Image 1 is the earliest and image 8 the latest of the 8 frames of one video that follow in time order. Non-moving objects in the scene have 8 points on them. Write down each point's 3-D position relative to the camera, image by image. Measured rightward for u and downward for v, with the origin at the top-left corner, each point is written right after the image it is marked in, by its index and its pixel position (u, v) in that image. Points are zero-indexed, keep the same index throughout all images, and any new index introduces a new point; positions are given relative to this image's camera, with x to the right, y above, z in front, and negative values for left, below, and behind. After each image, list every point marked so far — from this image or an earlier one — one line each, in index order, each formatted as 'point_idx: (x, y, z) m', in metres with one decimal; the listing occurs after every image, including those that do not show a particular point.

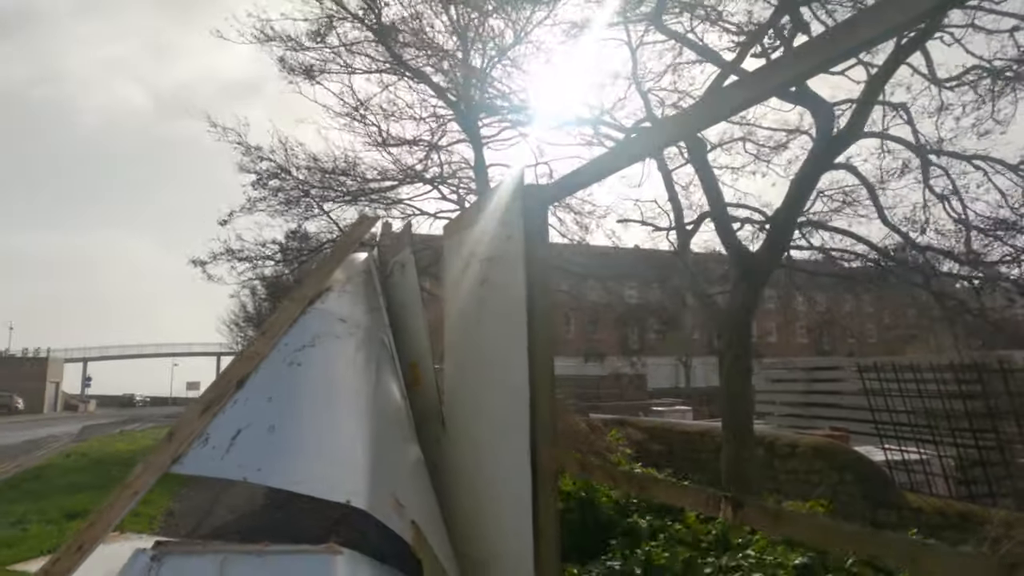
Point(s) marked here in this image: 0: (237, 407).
0: (-1.2, -0.5, +2.9) m
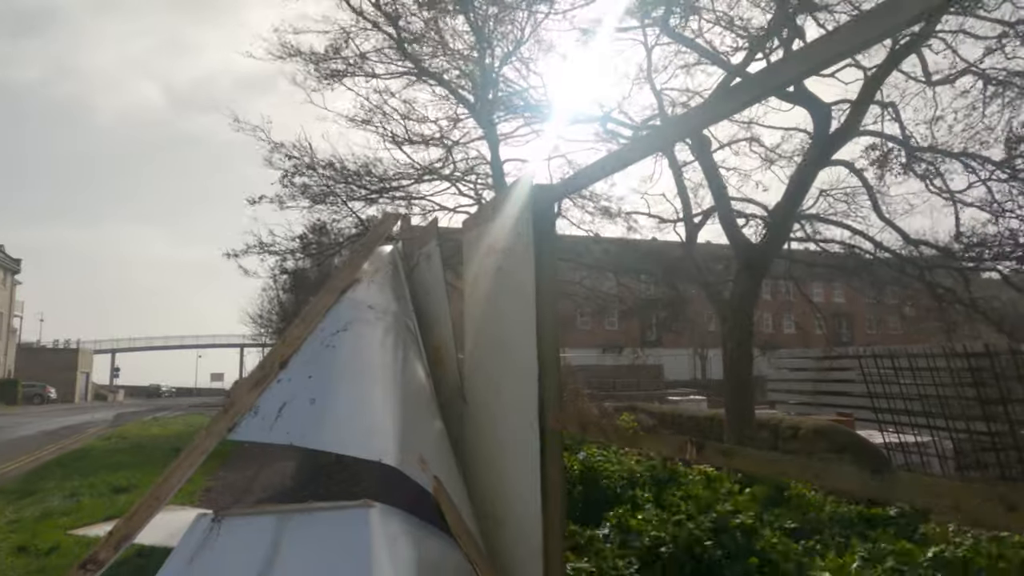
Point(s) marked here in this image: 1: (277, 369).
0: (-1.1, -0.5, +3.3) m
1: (-1.2, -0.4, +3.4) m
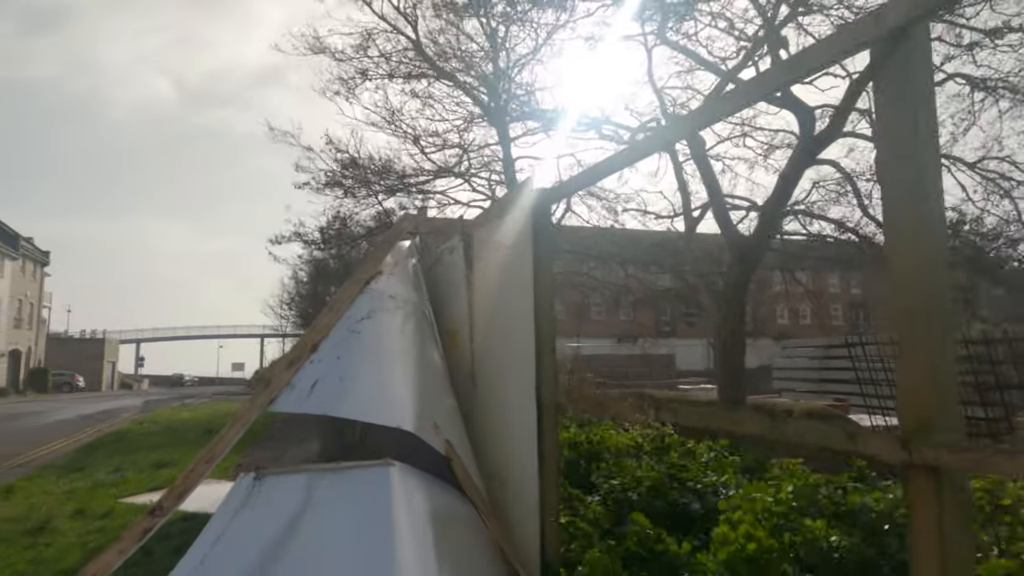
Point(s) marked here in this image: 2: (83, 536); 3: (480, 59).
0: (-1.1, -0.4, +3.8) m
1: (-1.2, -0.4, +3.9) m
2: (-3.2, -1.9, +5.1) m
3: (-0.5, +3.7, +10.9) m
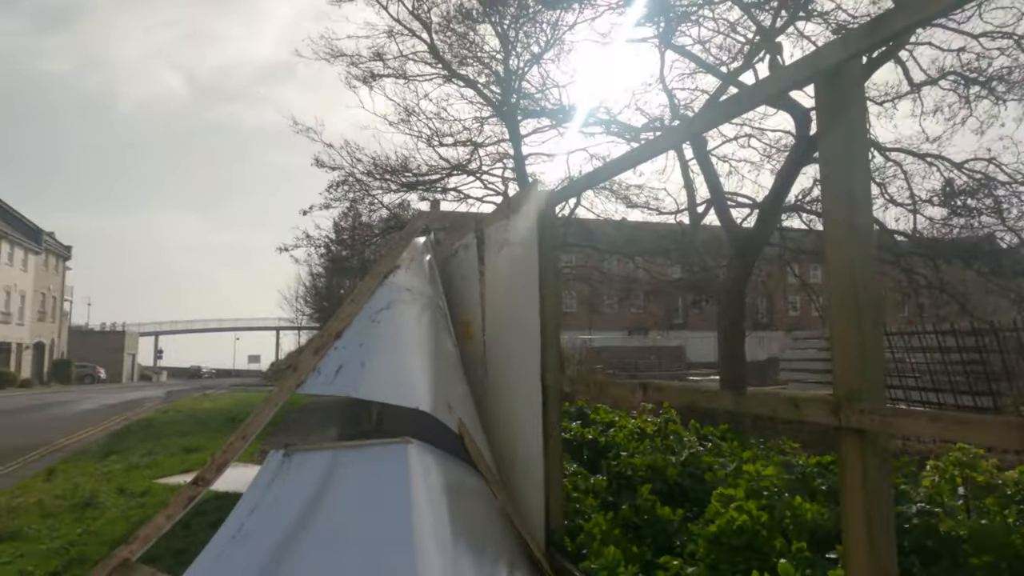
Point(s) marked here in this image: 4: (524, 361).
0: (-1.1, -0.4, +4.2) m
1: (-1.1, -0.3, +4.3) m
2: (-3.2, -1.8, +5.6) m
3: (-0.3, +3.8, +11.2) m
4: (+0.1, -0.5, +4.3) m
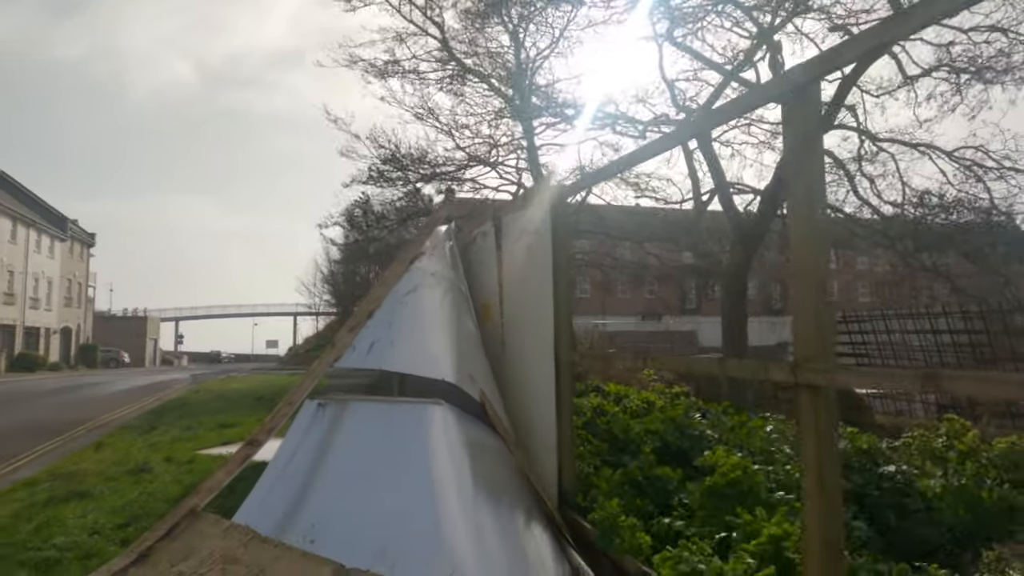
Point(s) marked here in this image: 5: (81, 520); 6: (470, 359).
0: (-1.0, -0.3, +4.7) m
1: (-1.0, -0.2, +4.8) m
2: (-3.0, -1.7, +6.1) m
3: (-0.1, +4.0, +11.6) m
4: (+0.2, -0.4, +4.8) m
5: (-3.0, -1.6, +4.7) m
6: (-0.3, -0.5, +4.8) m
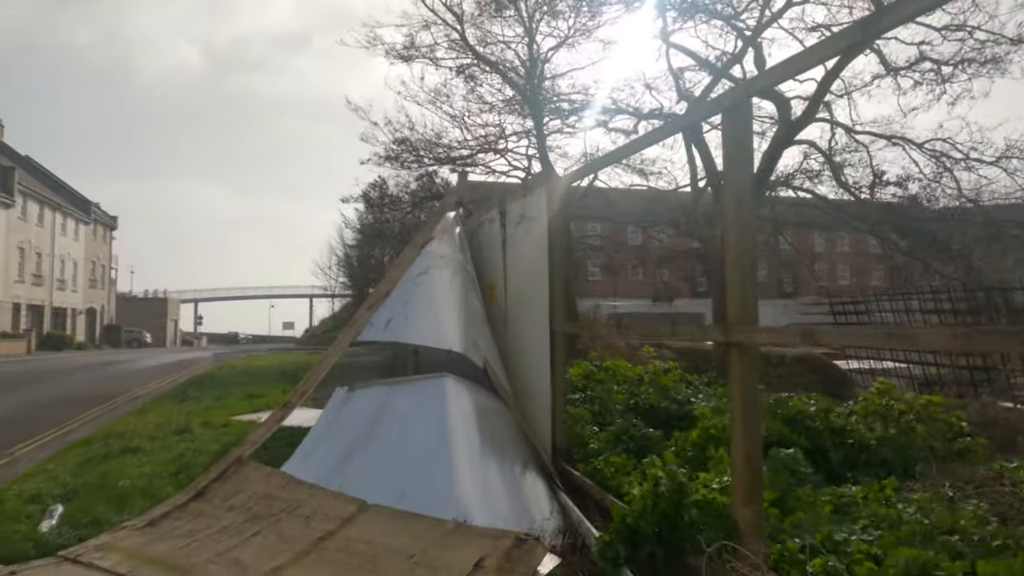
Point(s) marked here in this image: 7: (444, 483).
0: (-1.0, -0.1, +5.4) m
1: (-1.0, -0.1, +5.4) m
2: (-3.0, -1.5, +6.9) m
3: (+0.1, +4.3, +12.1) m
4: (+0.2, -0.2, +5.4) m
5: (-3.0, -1.4, +5.4) m
6: (-0.3, -0.4, +5.5) m
7: (-0.4, -1.2, +4.3) m
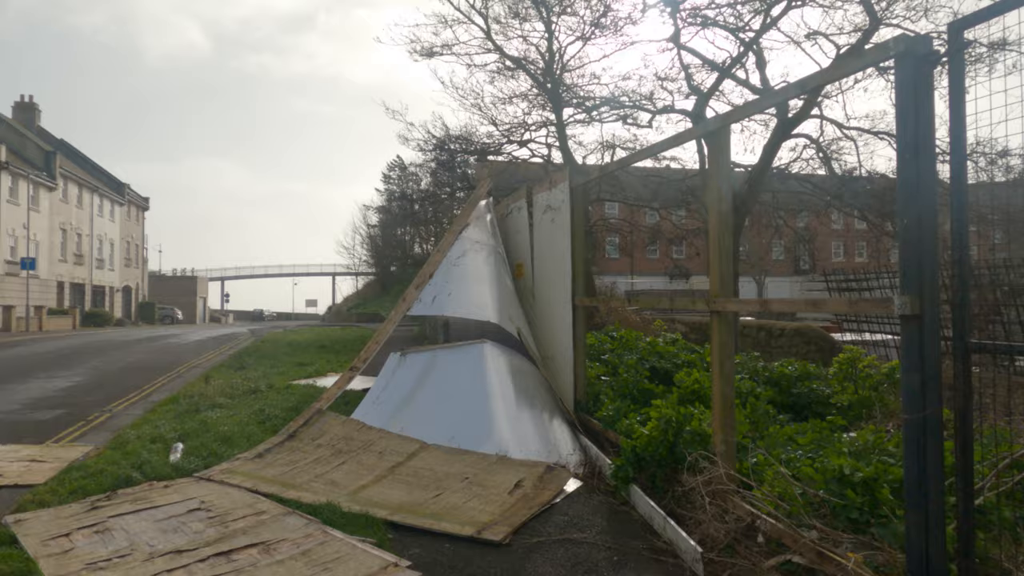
0: (-0.7, +0.1, +6.4) m
1: (-0.7, +0.1, +6.4) m
2: (-2.7, -1.3, +8.0) m
3: (+0.5, +4.7, +12.9) m
4: (+0.4, 0.0, +6.4) m
5: (-2.7, -1.3, +6.6) m
6: (0.0, -0.2, +6.5) m
7: (-0.2, -1.1, +5.3) m
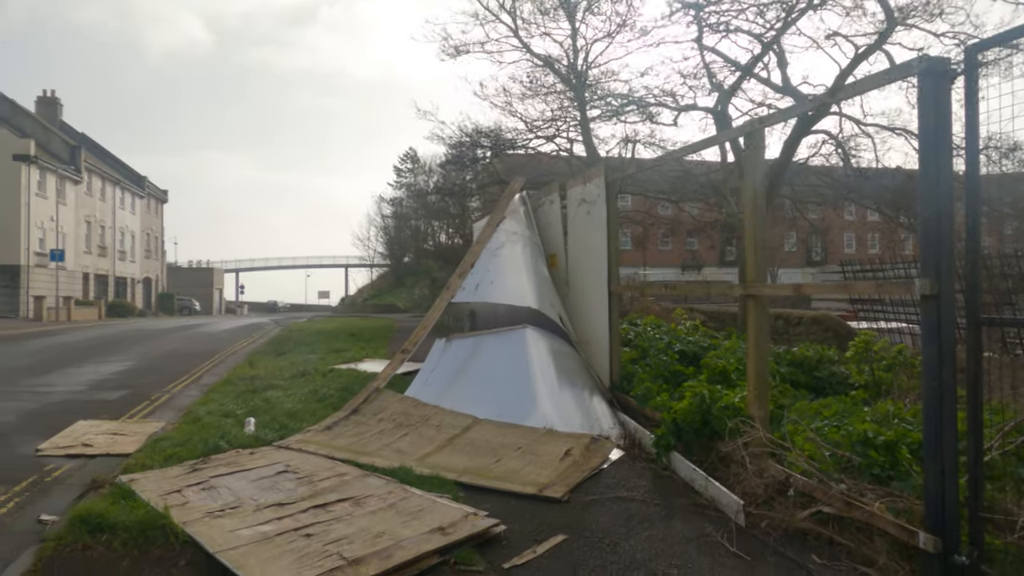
0: (-0.3, +0.2, +6.9) m
1: (-0.3, +0.2, +6.9) m
2: (-2.3, -1.1, +8.5) m
3: (+1.0, +4.9, +13.3) m
4: (+0.8, +0.1, +6.9) m
5: (-2.3, -1.1, +7.1) m
6: (+0.4, -0.1, +6.9) m
7: (+0.2, -1.0, +5.8) m
